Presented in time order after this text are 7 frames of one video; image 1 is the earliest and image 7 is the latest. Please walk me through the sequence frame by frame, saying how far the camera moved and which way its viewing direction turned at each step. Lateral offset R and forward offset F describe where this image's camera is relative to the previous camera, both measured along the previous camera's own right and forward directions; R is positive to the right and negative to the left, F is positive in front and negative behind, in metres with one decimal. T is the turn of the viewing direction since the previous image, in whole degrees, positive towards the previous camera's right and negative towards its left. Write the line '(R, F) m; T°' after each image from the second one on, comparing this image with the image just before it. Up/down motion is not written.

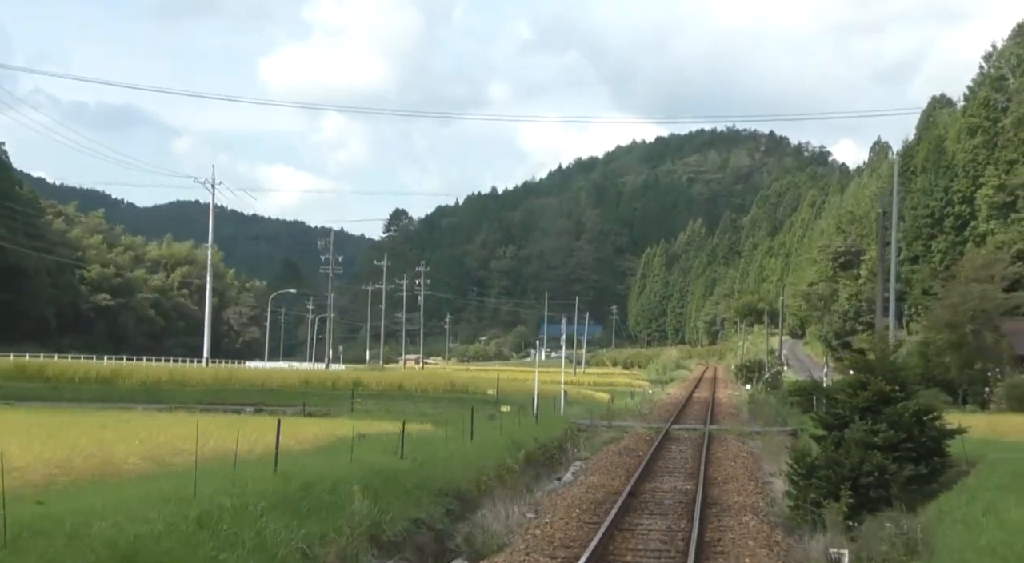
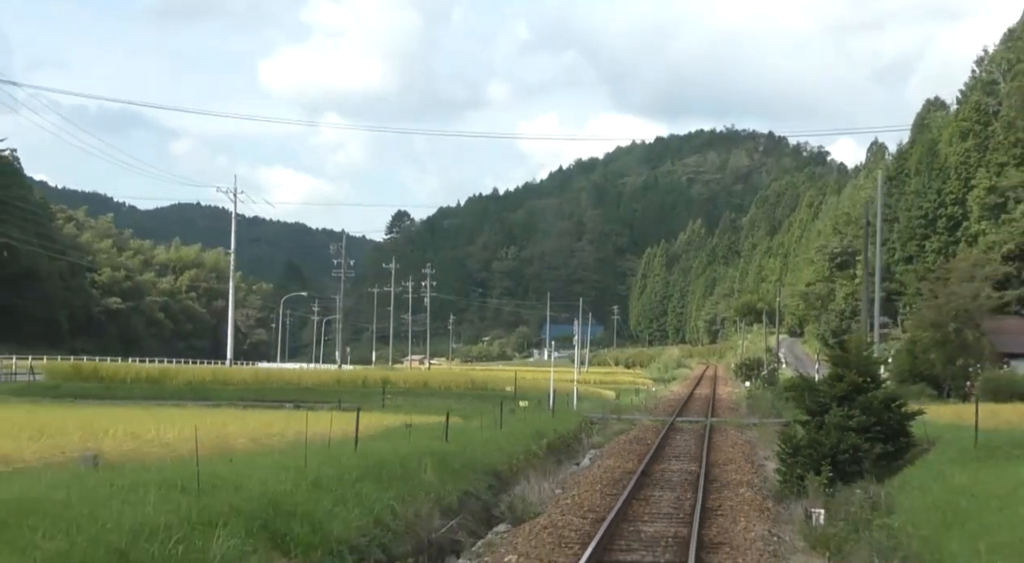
(-0.3, -2.1) m; 0°
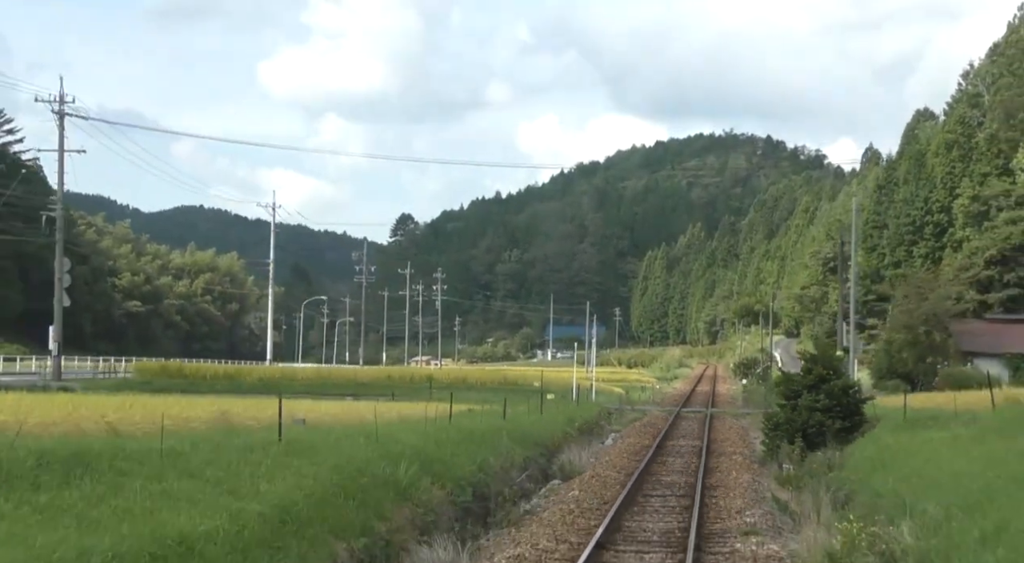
(-0.6, -4.3) m; 0°
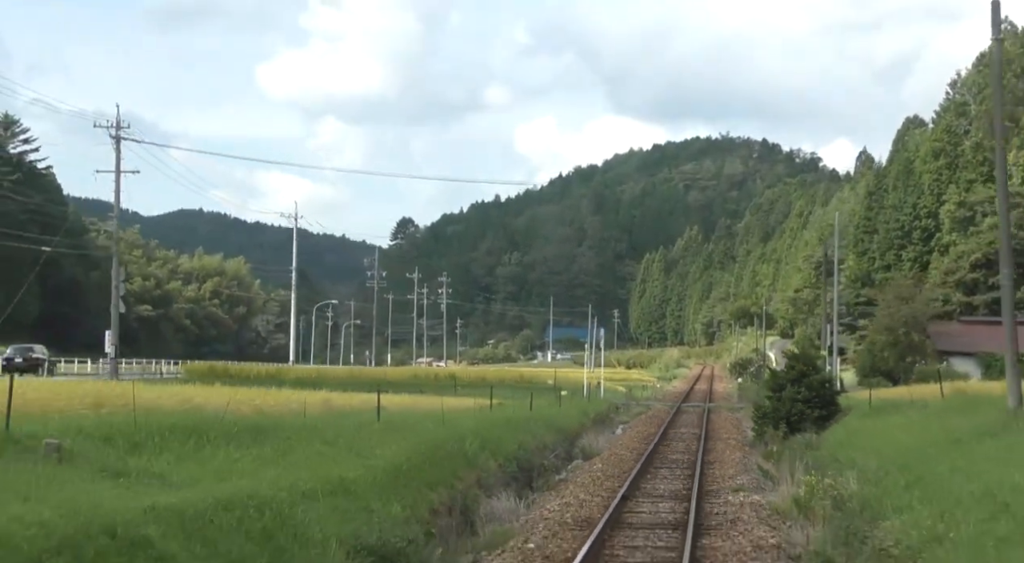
(-0.4, -3.1) m; 0°
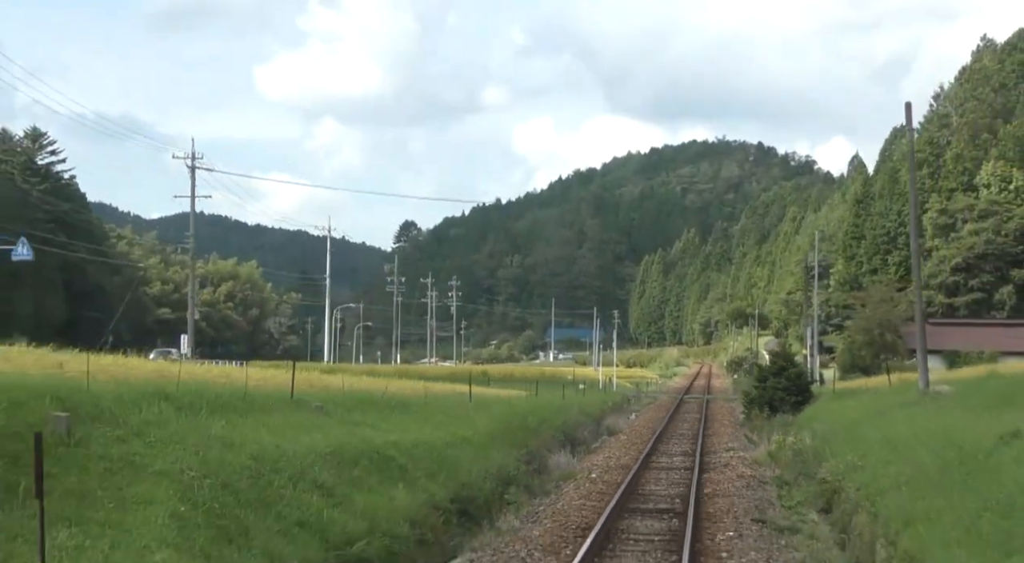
(-0.7, -5.2) m; 0°
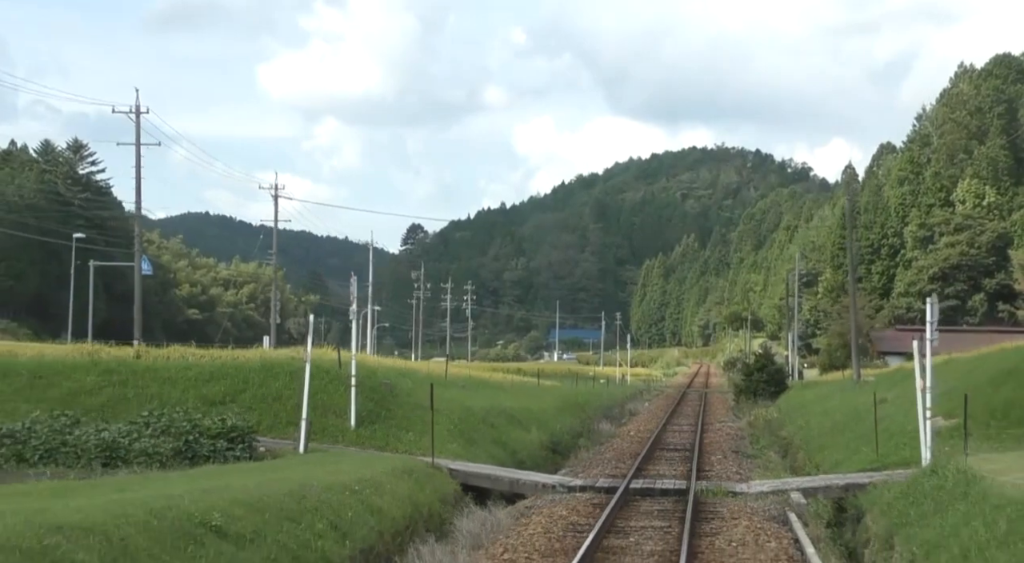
(-1.1, -7.8) m; 0°
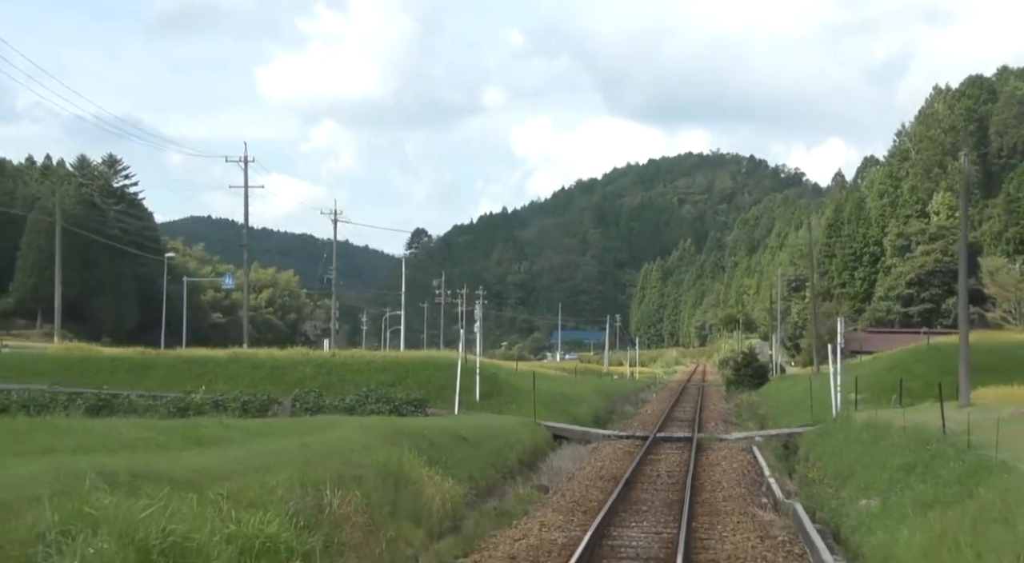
(-1.1, -8.2) m; 0°
